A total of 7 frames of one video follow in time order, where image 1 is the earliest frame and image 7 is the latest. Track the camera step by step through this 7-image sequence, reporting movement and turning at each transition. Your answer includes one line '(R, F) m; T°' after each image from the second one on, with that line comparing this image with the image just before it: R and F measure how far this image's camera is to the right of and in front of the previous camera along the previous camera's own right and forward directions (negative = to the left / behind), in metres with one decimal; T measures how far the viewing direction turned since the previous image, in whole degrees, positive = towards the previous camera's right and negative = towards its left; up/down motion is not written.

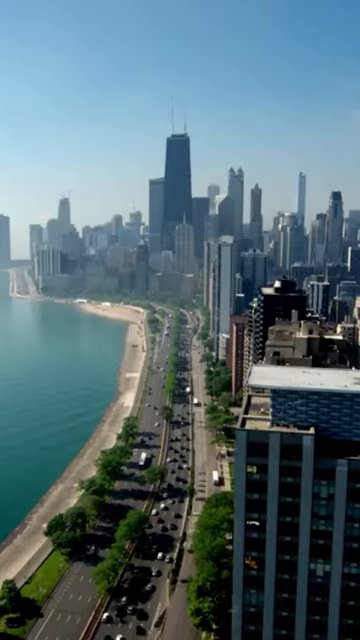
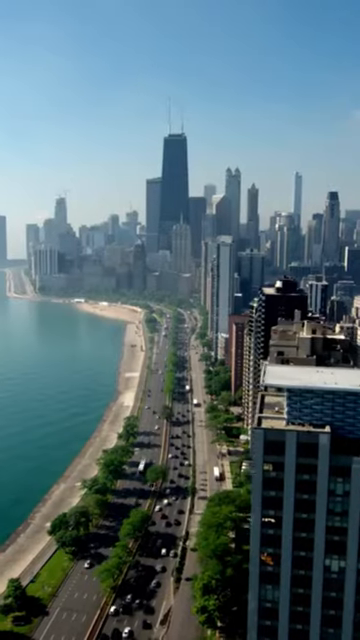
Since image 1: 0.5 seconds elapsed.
(-0.6, -0.3) m; 0°
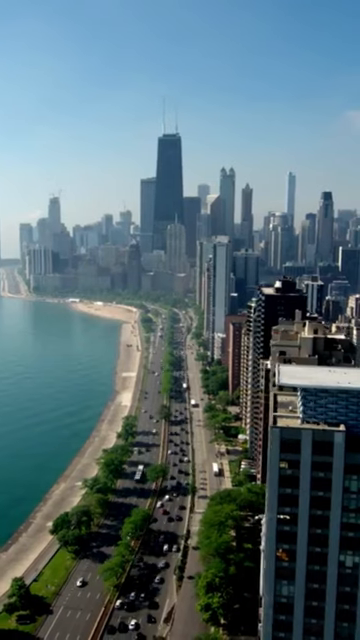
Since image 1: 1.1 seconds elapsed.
(-0.7, -0.3) m; +1°
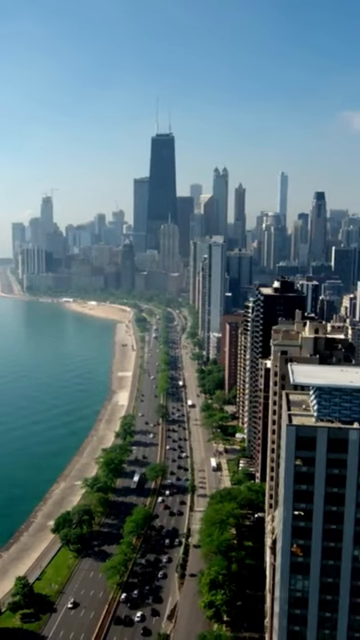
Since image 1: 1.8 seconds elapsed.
(-0.7, -0.4) m; +1°
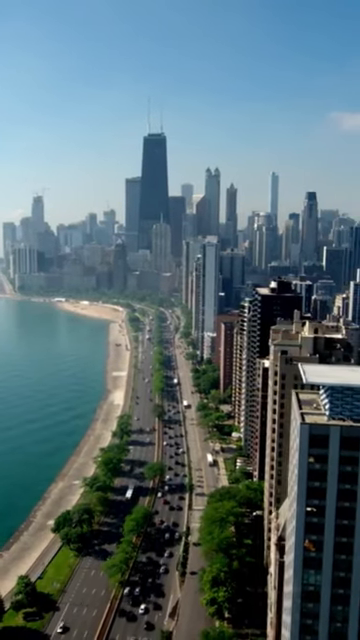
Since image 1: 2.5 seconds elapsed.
(-0.8, -0.4) m; +1°
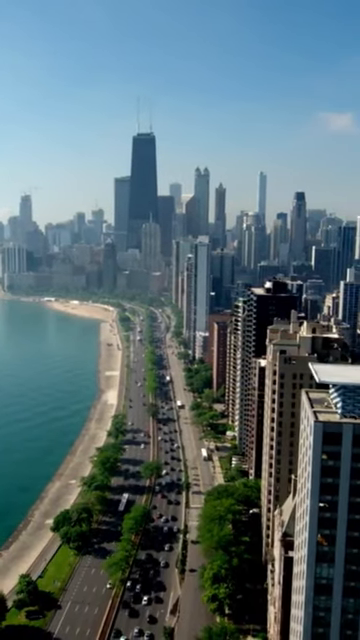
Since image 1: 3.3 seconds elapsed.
(-0.9, -0.5) m; +1°
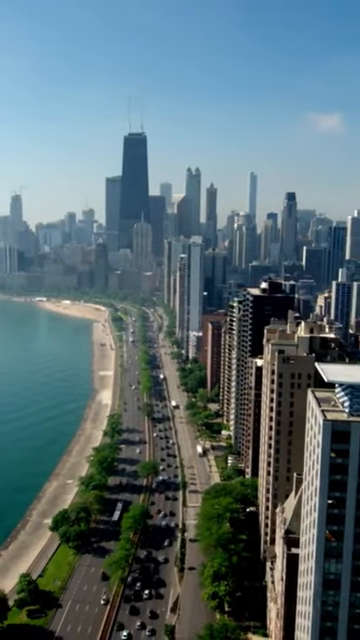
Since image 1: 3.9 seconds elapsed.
(-0.7, -0.4) m; +1°
